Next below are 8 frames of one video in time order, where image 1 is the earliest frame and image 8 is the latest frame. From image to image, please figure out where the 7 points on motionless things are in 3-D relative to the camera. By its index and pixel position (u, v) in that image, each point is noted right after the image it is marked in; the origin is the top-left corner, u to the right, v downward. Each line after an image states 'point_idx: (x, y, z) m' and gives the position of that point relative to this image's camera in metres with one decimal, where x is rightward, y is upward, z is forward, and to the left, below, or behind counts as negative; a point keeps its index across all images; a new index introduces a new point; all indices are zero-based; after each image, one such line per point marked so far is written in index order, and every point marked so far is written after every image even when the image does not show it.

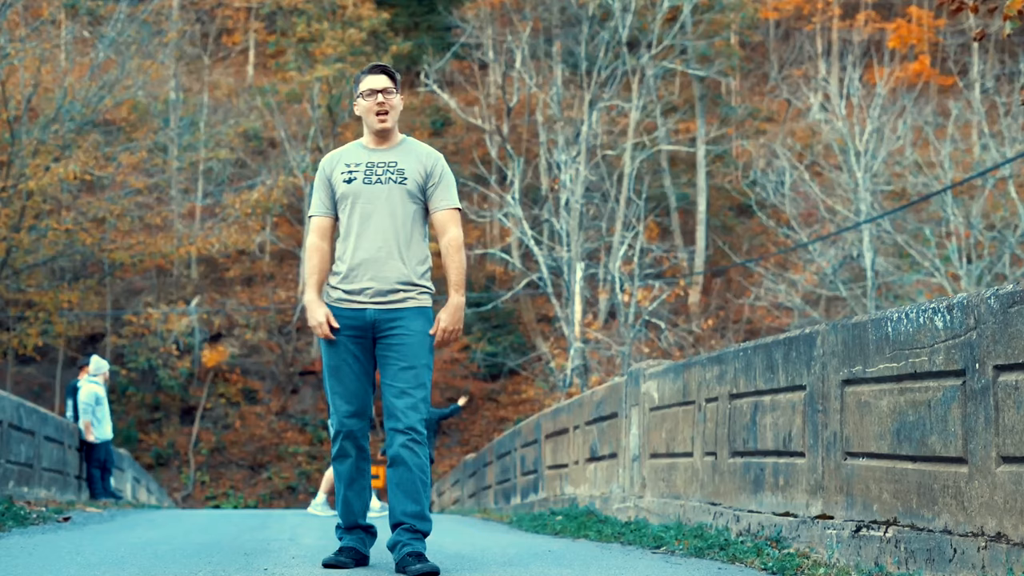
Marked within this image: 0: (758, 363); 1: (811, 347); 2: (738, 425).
0: (+1.2, -0.4, +7.1) m
1: (+1.3, -0.2, +6.4) m
2: (+1.1, -0.7, +7.4) m
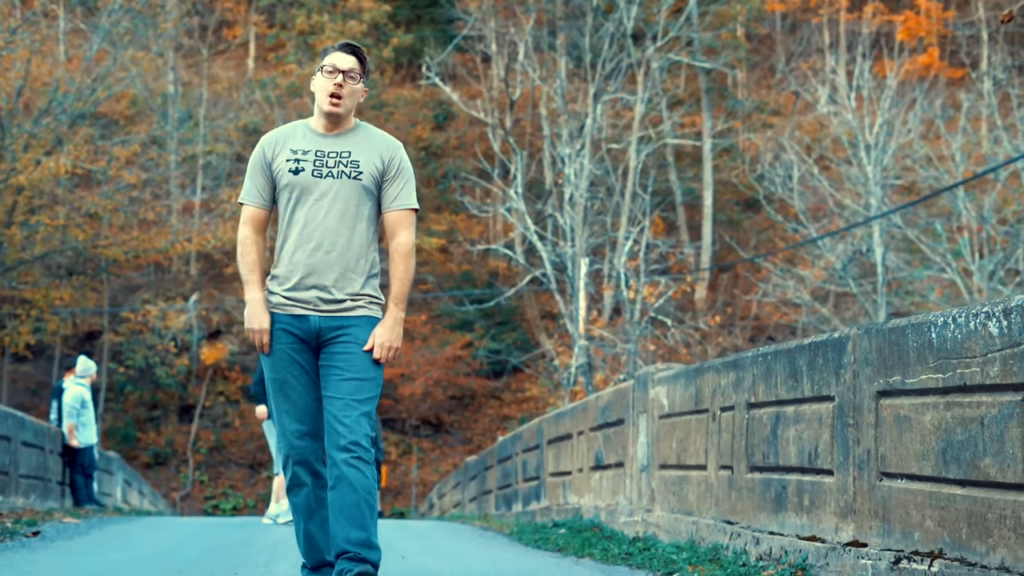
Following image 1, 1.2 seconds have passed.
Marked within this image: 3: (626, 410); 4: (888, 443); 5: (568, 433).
0: (+1.2, -0.4, +6.5) m
1: (+1.3, -0.3, +5.8) m
2: (+1.1, -0.7, +6.8) m
3: (+0.7, -0.8, +9.5) m
4: (+1.3, -0.5, +5.3) m
5: (+0.4, -1.1, +11.4) m
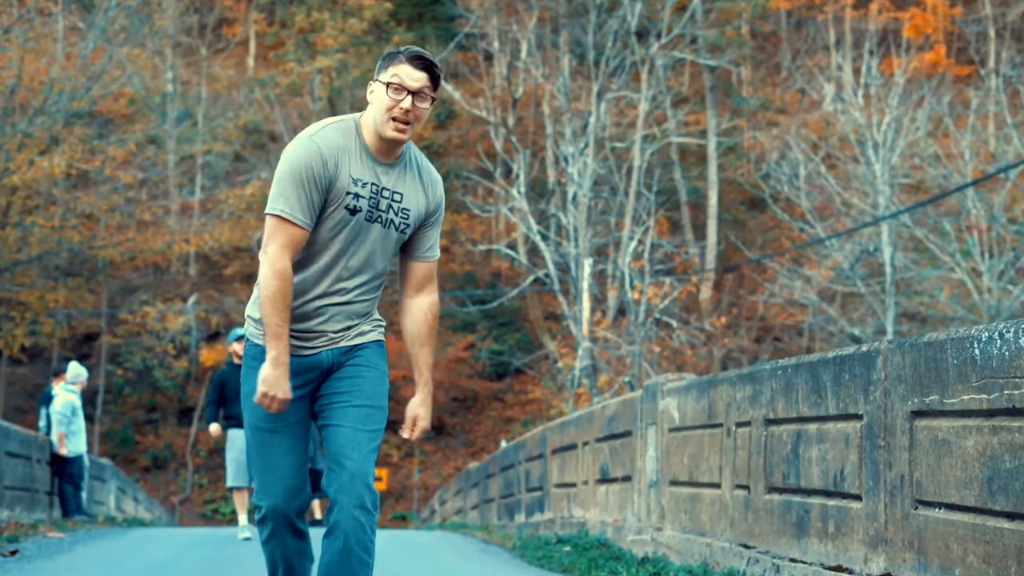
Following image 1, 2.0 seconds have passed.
0: (+1.2, -0.4, +6.1) m
1: (+1.3, -0.3, +5.3) m
2: (+1.1, -0.7, +6.3) m
3: (+0.7, -0.8, +9.0) m
4: (+1.3, -0.6, +4.8) m
5: (+0.4, -1.1, +10.9) m
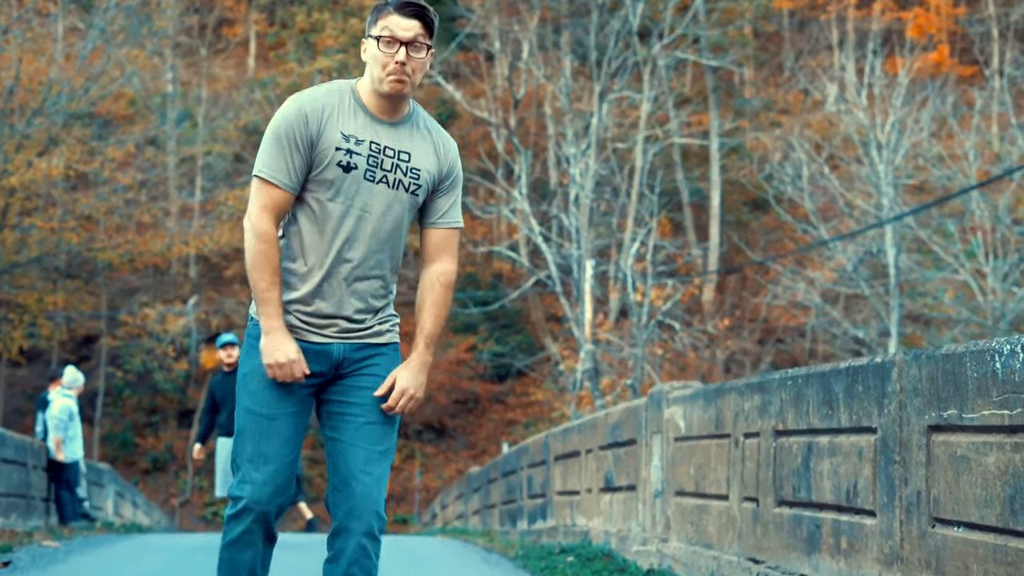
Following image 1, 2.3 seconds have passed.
0: (+1.2, -0.4, +5.9) m
1: (+1.3, -0.3, +5.2) m
2: (+1.1, -0.7, +6.1) m
3: (+0.7, -0.8, +8.8) m
4: (+1.3, -0.6, +4.7) m
5: (+0.5, -1.2, +10.8) m
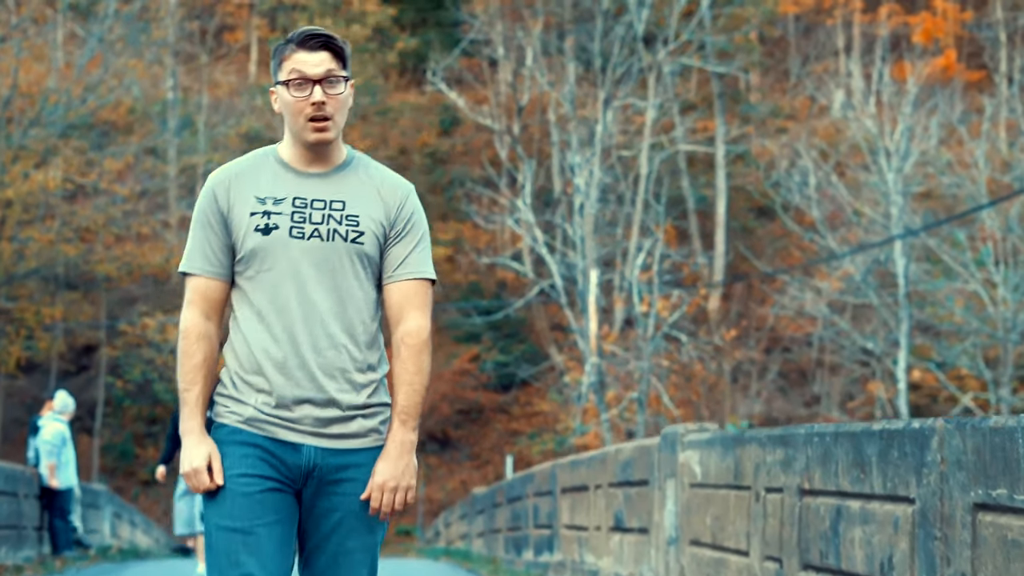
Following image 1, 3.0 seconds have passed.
0: (+1.2, -0.6, +5.5) m
1: (+1.3, -0.5, +4.8) m
2: (+1.2, -0.9, +5.8) m
3: (+0.8, -1.0, +8.5) m
4: (+1.4, -0.8, +4.3) m
5: (+0.5, -1.4, +10.4) m
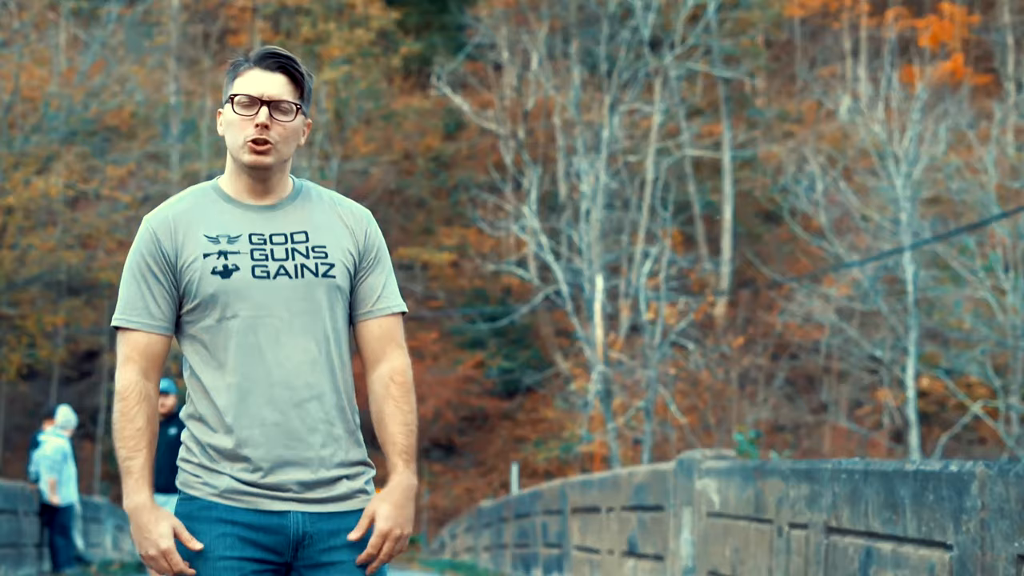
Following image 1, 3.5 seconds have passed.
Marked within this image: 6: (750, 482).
0: (+1.3, -0.7, +5.3) m
1: (+1.4, -0.6, +4.6) m
2: (+1.2, -1.0, +5.5) m
3: (+0.8, -1.1, +8.2) m
4: (+1.4, -0.9, +4.1) m
5: (+0.6, -1.5, +10.2) m
6: (+1.1, -0.9, +6.7) m
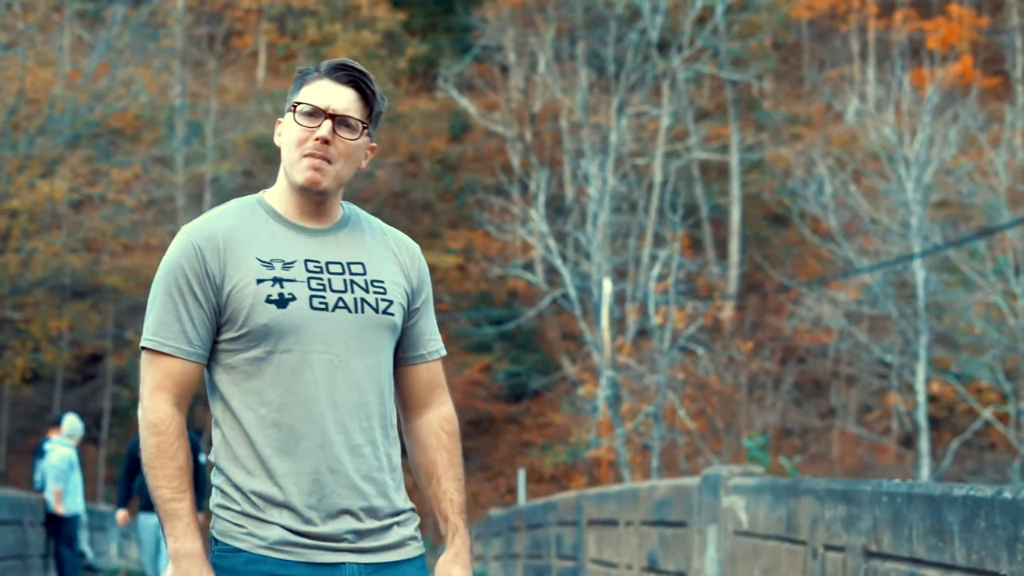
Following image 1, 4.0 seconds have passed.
0: (+1.4, -0.8, +5.1) m
1: (+1.5, -0.7, +4.3) m
2: (+1.3, -1.1, +5.3) m
3: (+0.9, -1.2, +8.0) m
4: (+1.5, -1.0, +3.9) m
5: (+0.7, -1.5, +10.0) m
6: (+1.2, -0.9, +6.5) m
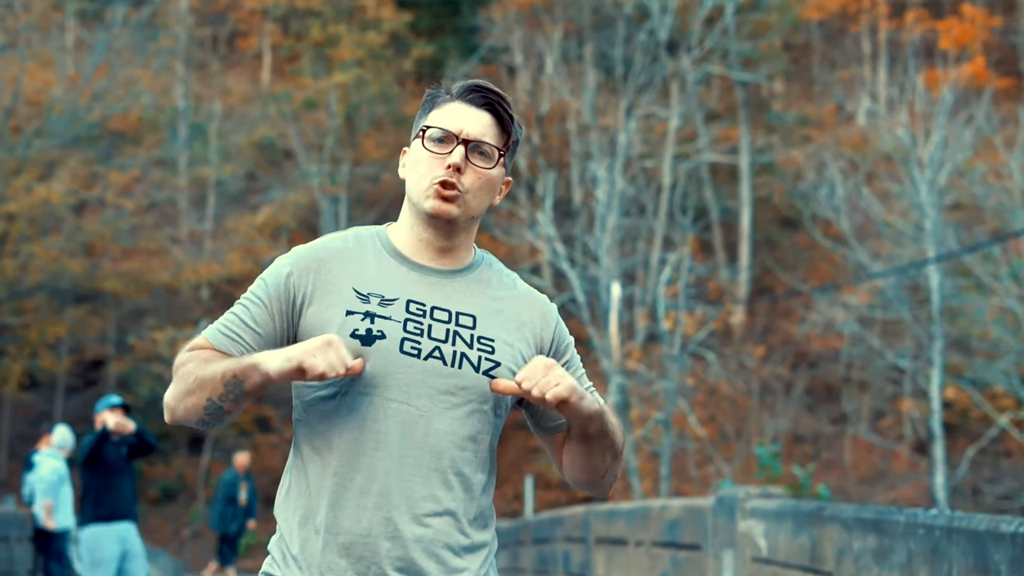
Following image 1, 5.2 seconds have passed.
0: (+1.4, -0.8, +4.6) m
1: (+1.5, -0.7, +3.9) m
2: (+1.3, -1.1, +4.9) m
3: (+1.0, -1.2, +7.6) m
4: (+1.5, -1.0, +3.4) m
5: (+0.7, -1.6, +9.5) m
6: (+1.2, -1.0, +6.0) m
